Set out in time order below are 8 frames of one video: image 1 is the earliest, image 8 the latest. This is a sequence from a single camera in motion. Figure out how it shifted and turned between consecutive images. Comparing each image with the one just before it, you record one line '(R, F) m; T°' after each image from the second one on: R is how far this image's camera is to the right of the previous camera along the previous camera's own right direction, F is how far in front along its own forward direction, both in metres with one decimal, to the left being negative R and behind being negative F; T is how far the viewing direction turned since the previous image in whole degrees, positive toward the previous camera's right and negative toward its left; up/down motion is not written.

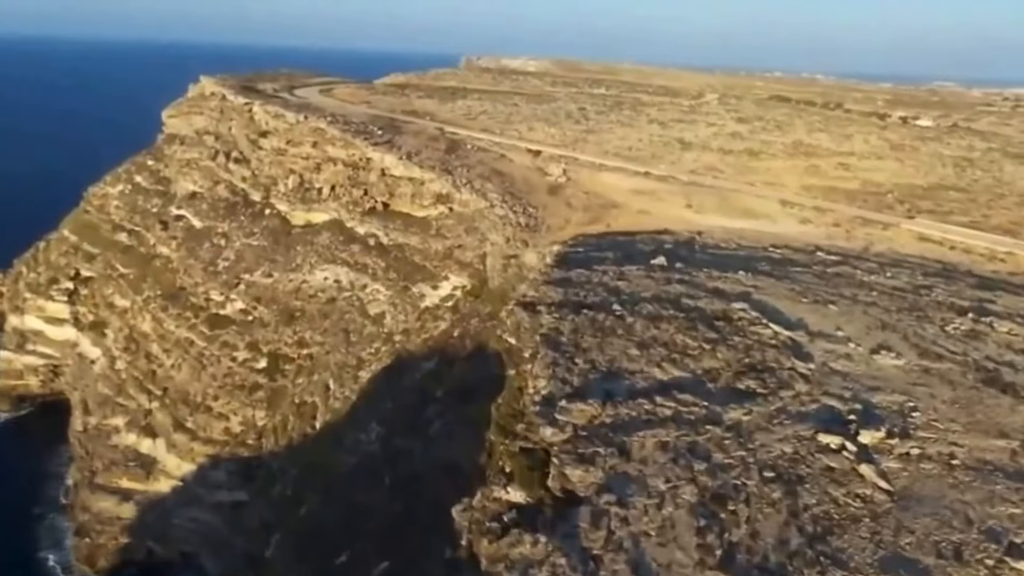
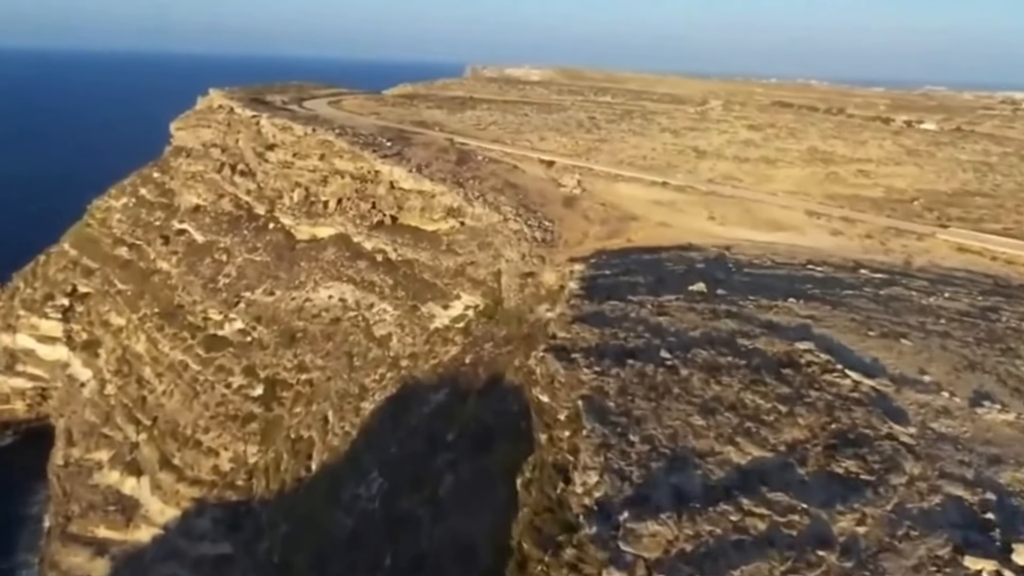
(-0.2, +2.9) m; 0°
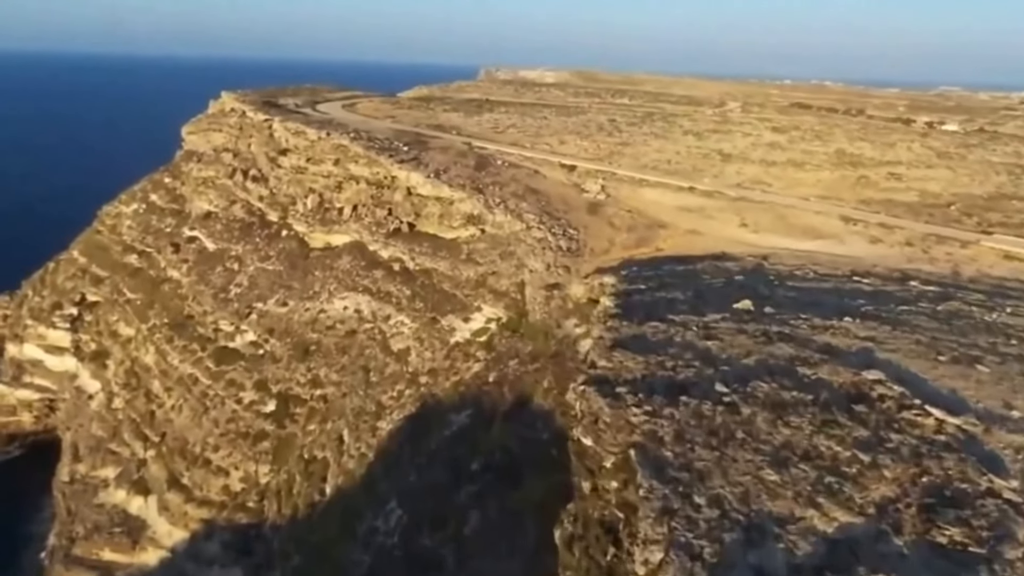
(-0.2, +1.7) m; -1°
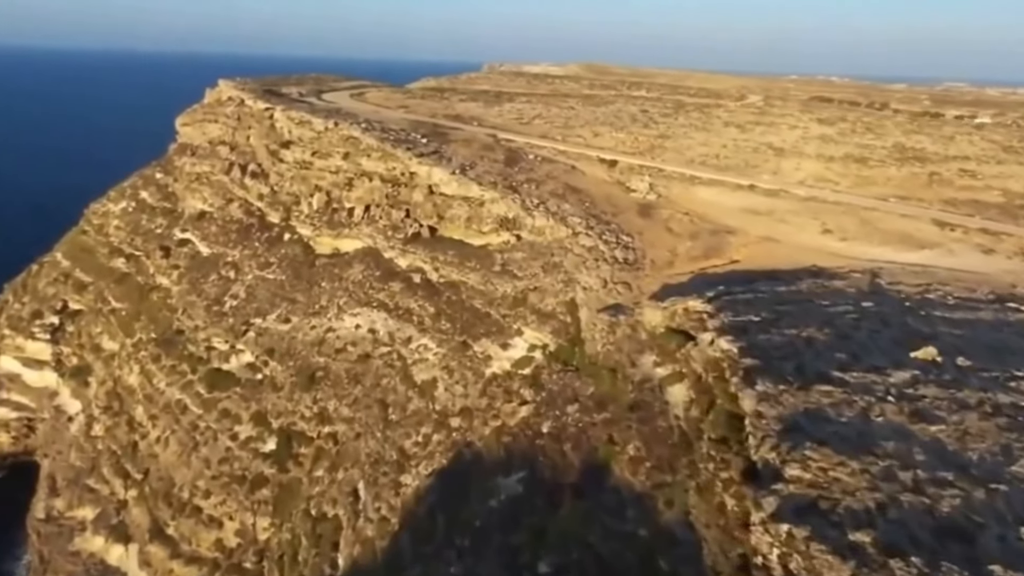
(-0.9, +5.8) m; 0°
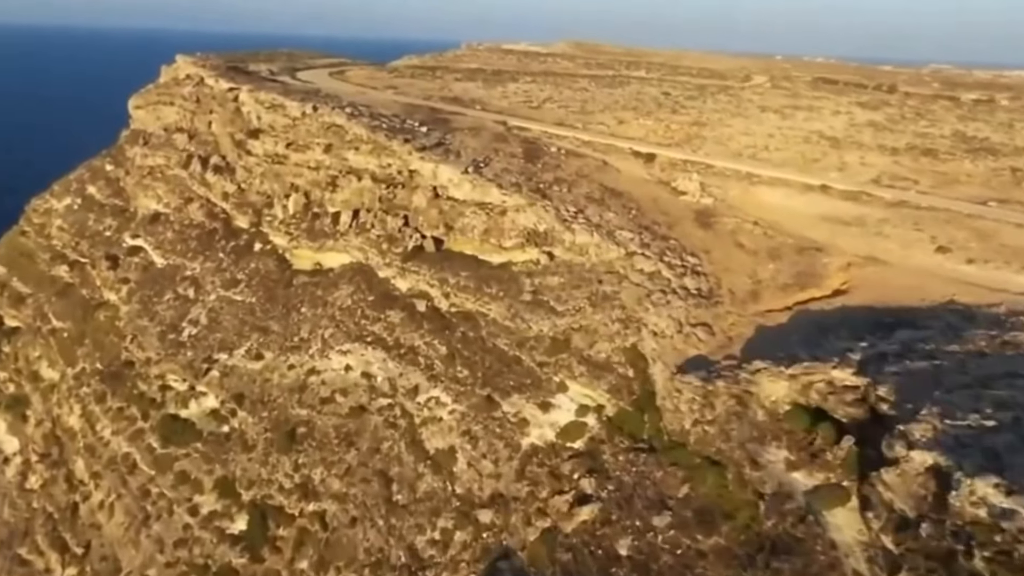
(-0.9, +7.1) m; +1°
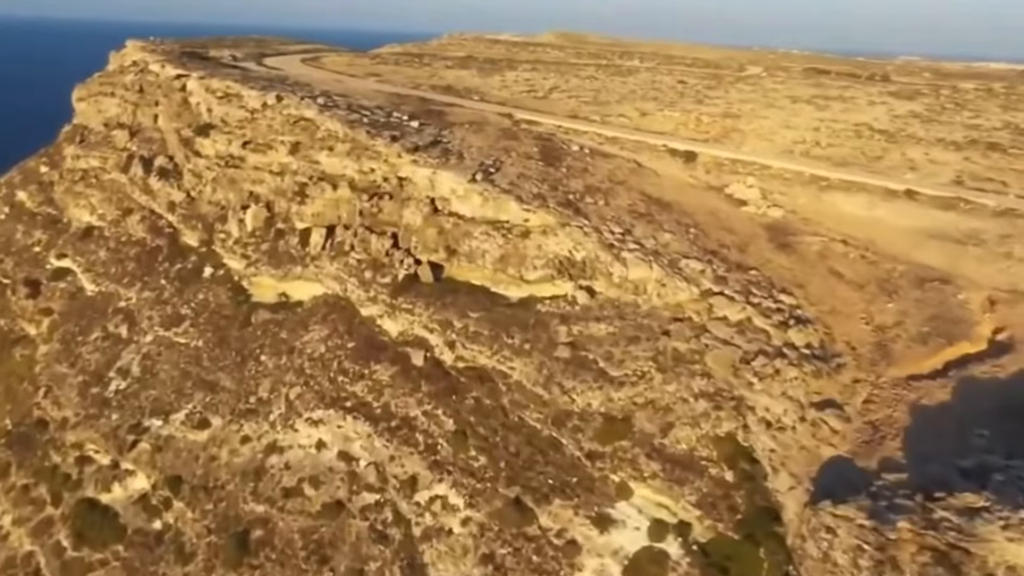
(-0.6, +6.9) m; +1°
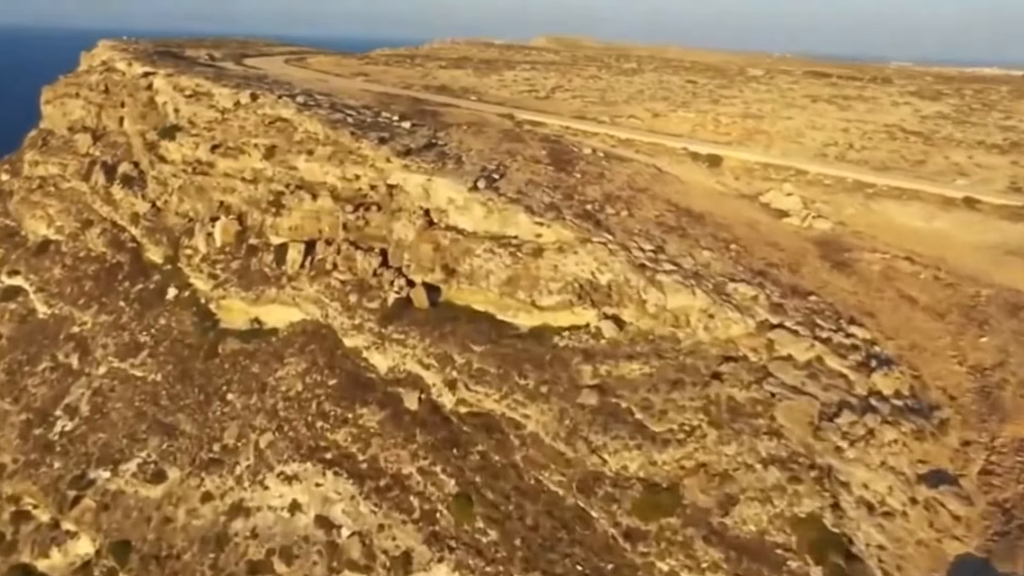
(-0.2, +3.4) m; 0°
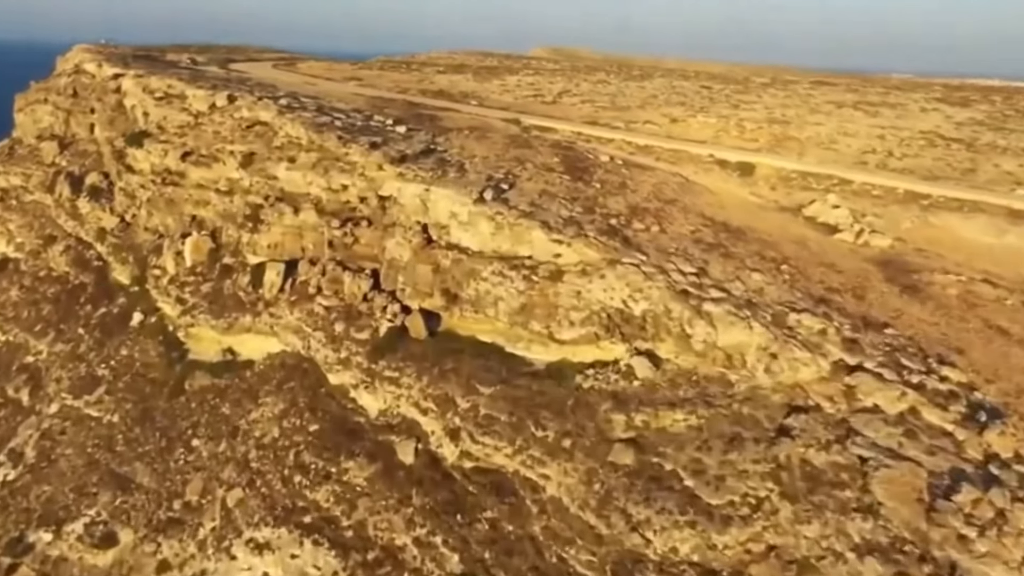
(-0.1, +2.9) m; 0°
